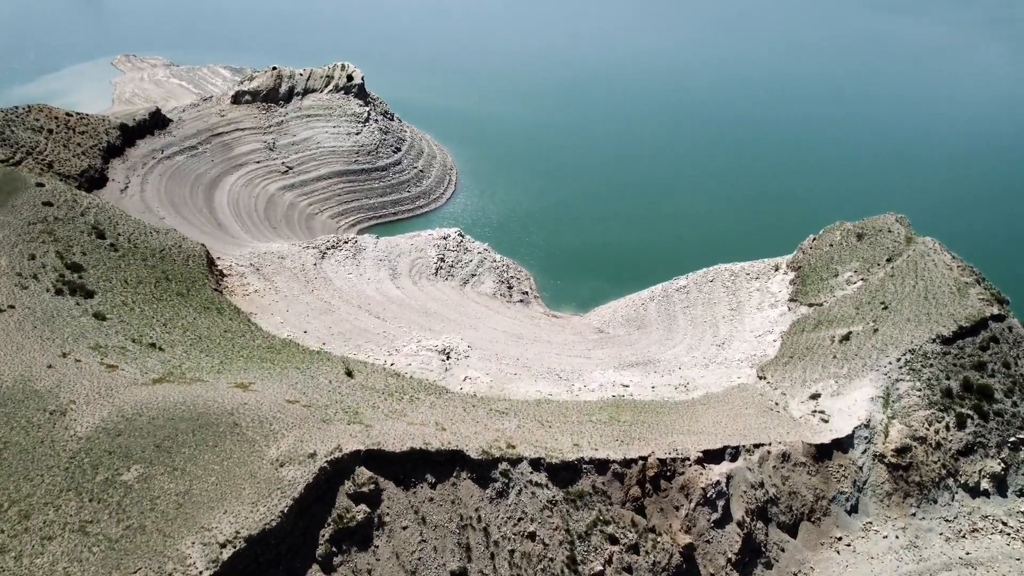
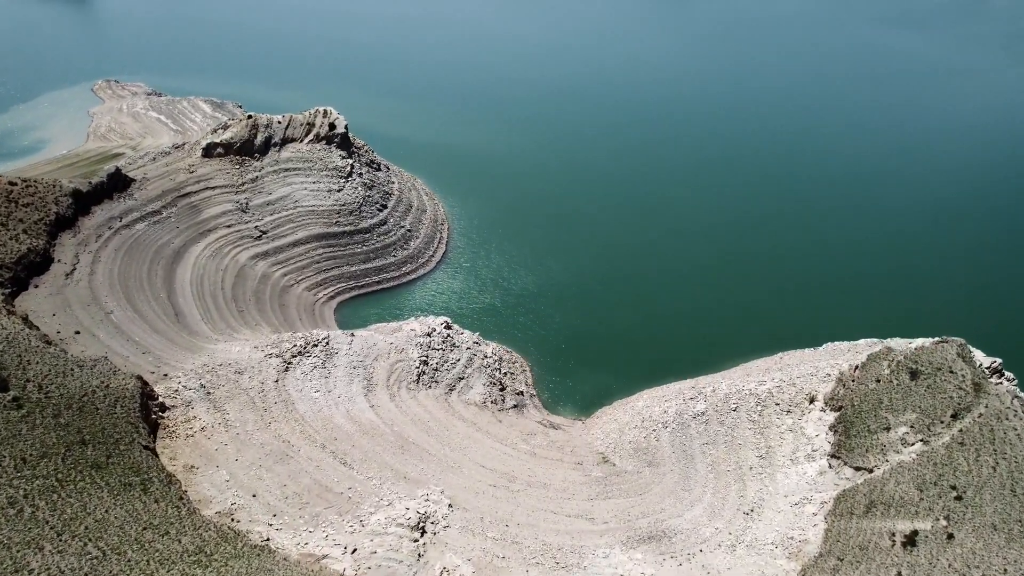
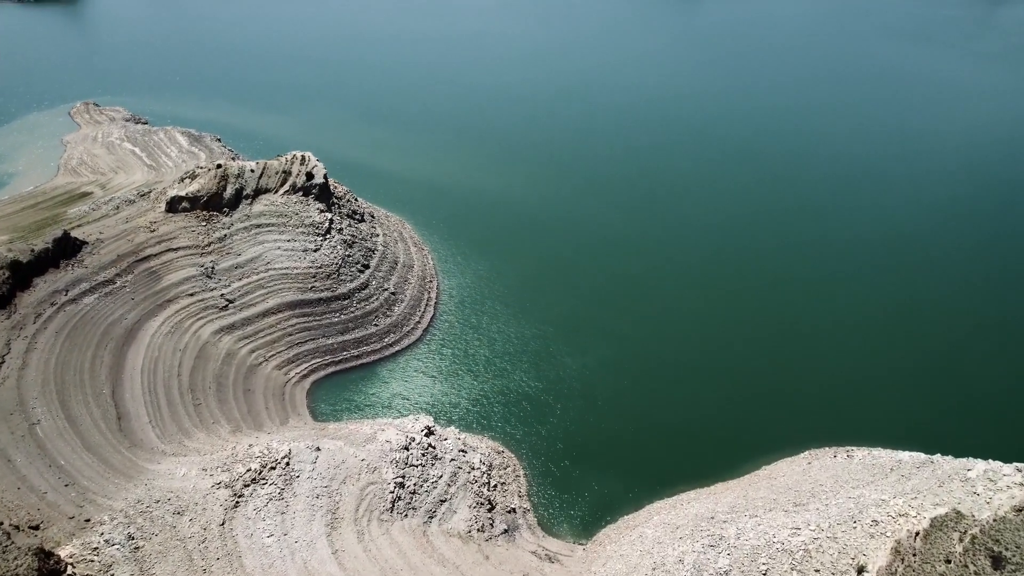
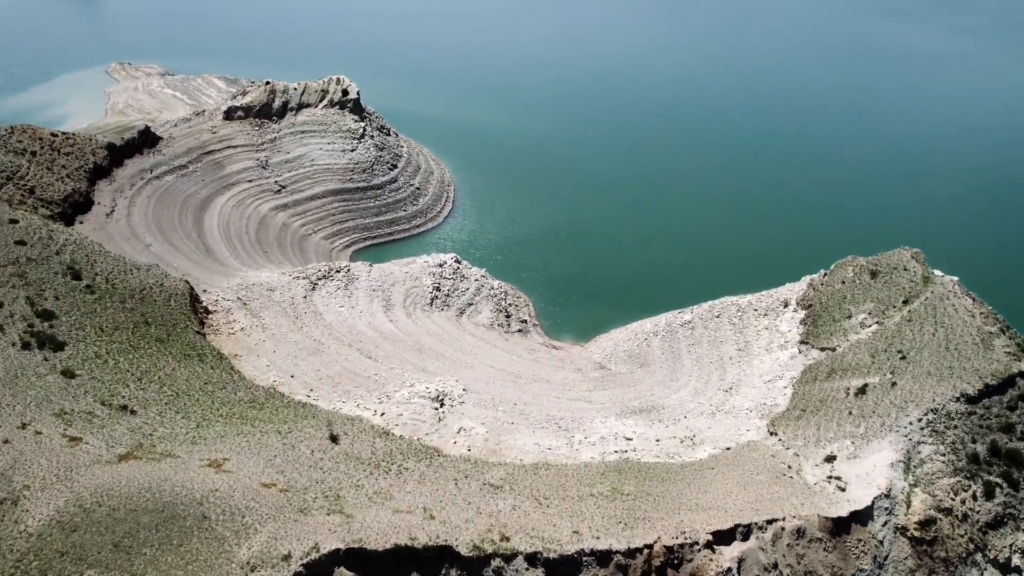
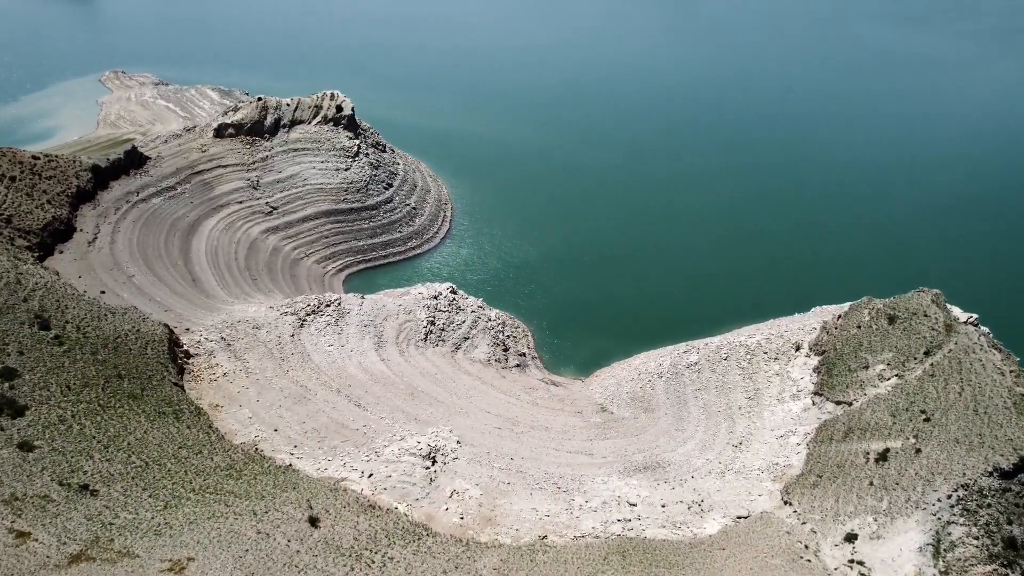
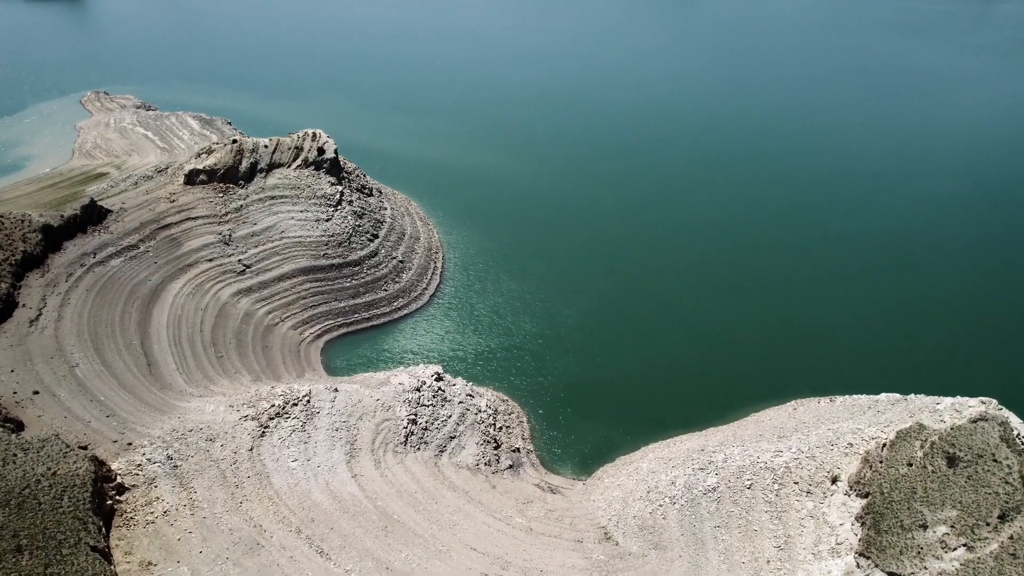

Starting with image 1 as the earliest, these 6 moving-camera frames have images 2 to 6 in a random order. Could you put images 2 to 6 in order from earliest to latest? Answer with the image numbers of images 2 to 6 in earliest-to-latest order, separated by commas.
4, 5, 2, 6, 3
